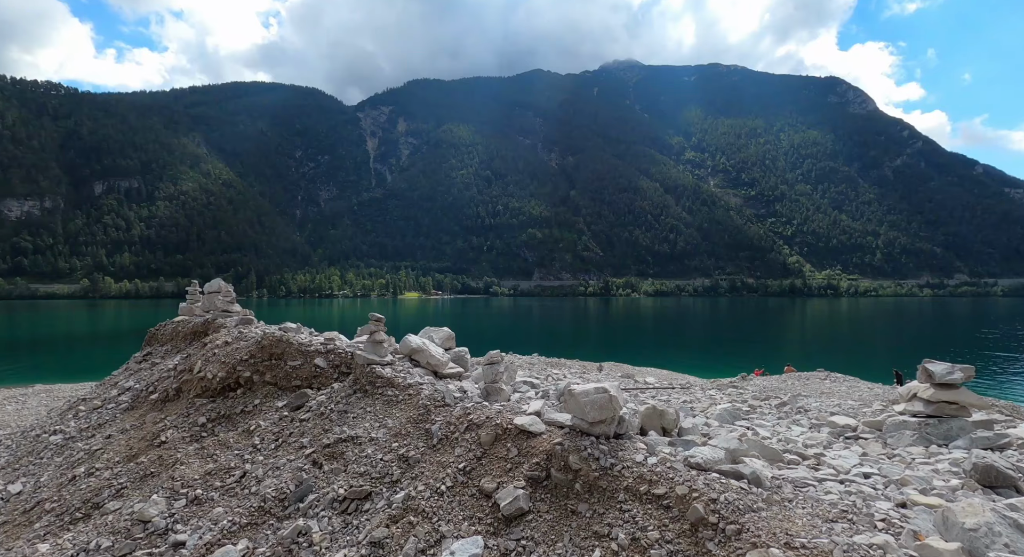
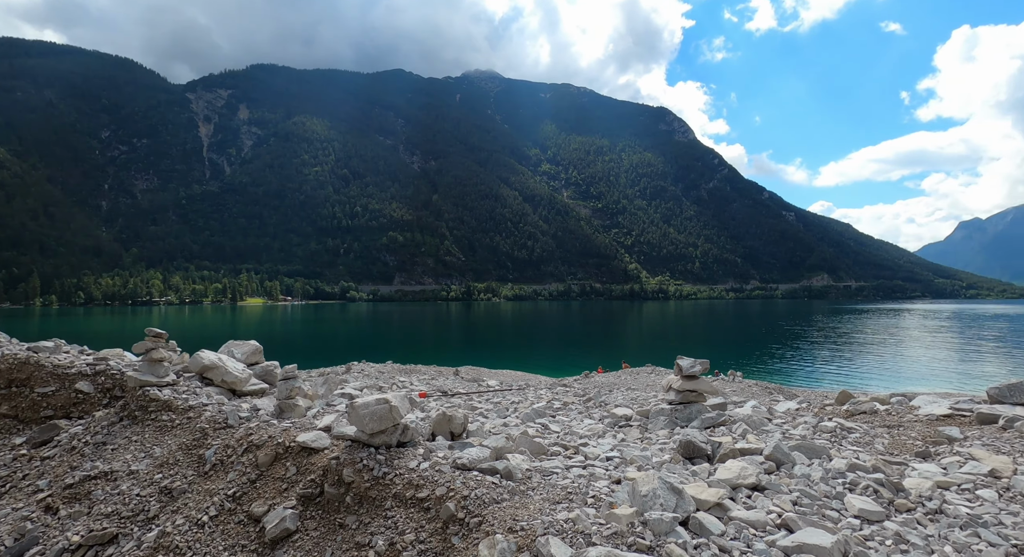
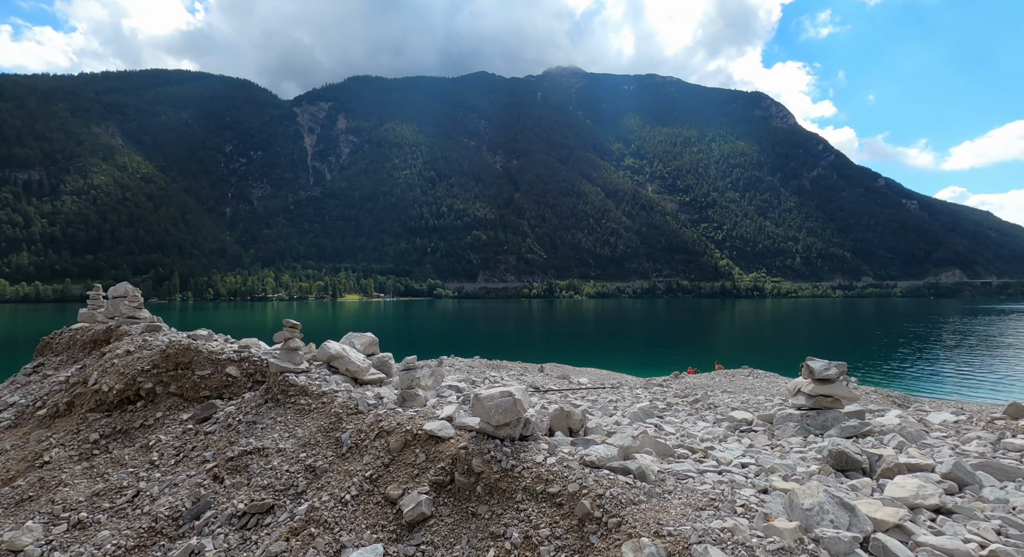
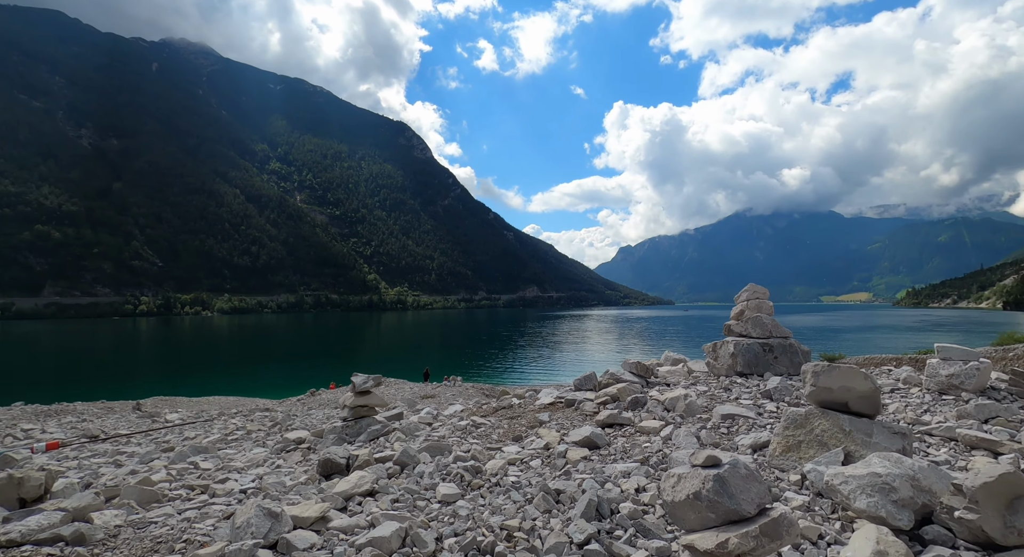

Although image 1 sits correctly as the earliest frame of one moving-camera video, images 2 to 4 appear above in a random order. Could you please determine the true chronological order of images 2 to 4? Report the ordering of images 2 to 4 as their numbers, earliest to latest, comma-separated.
3, 2, 4
